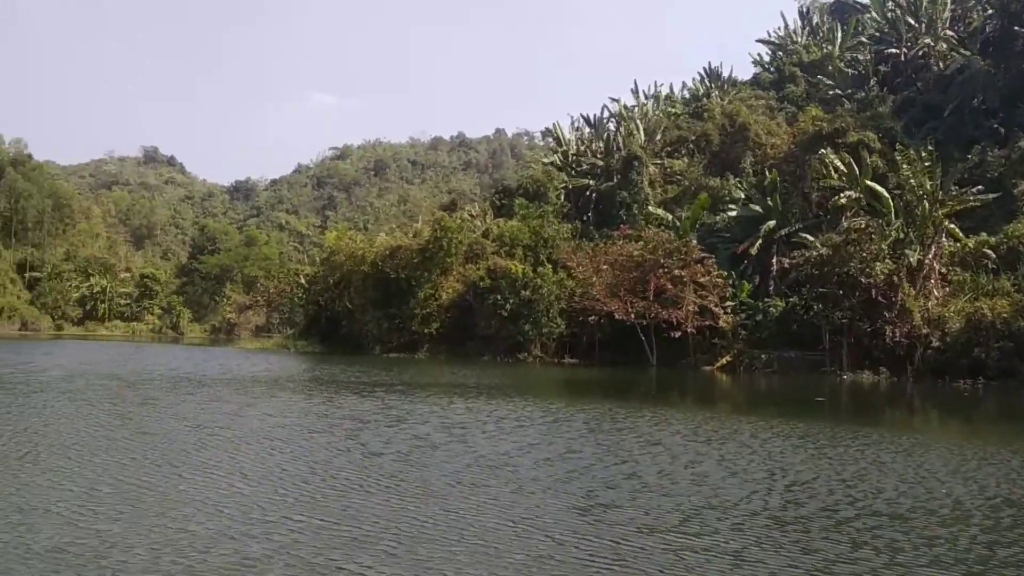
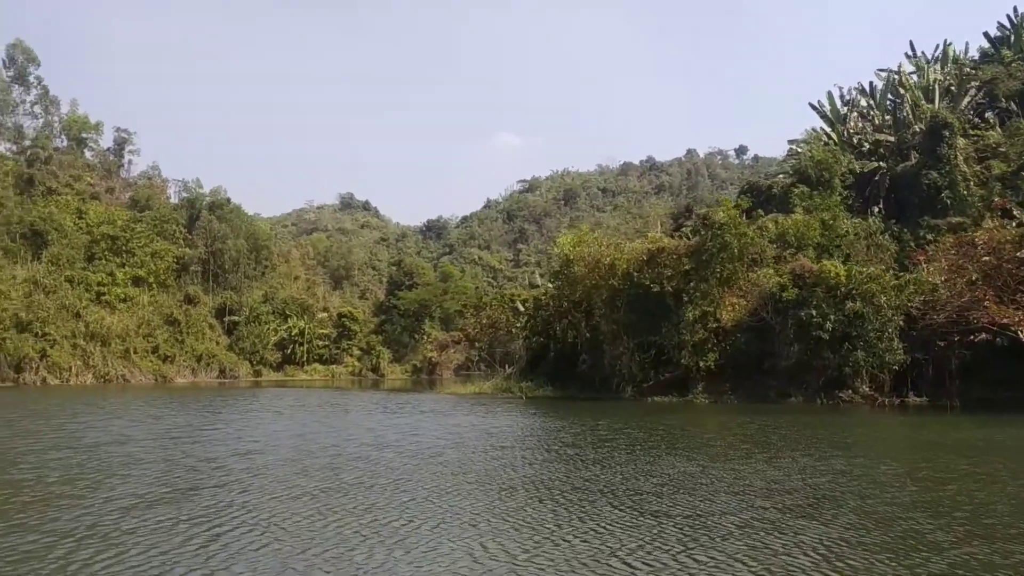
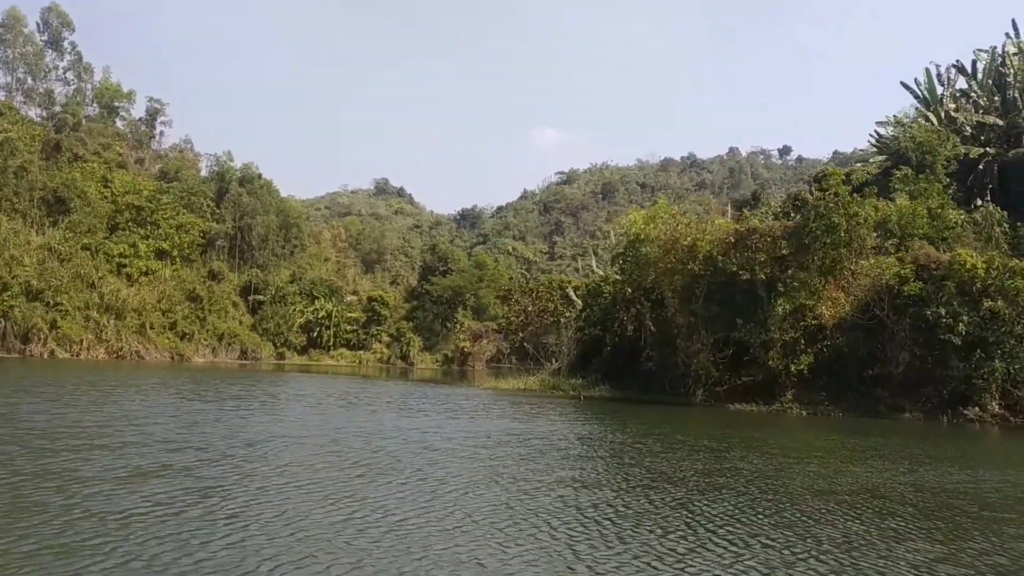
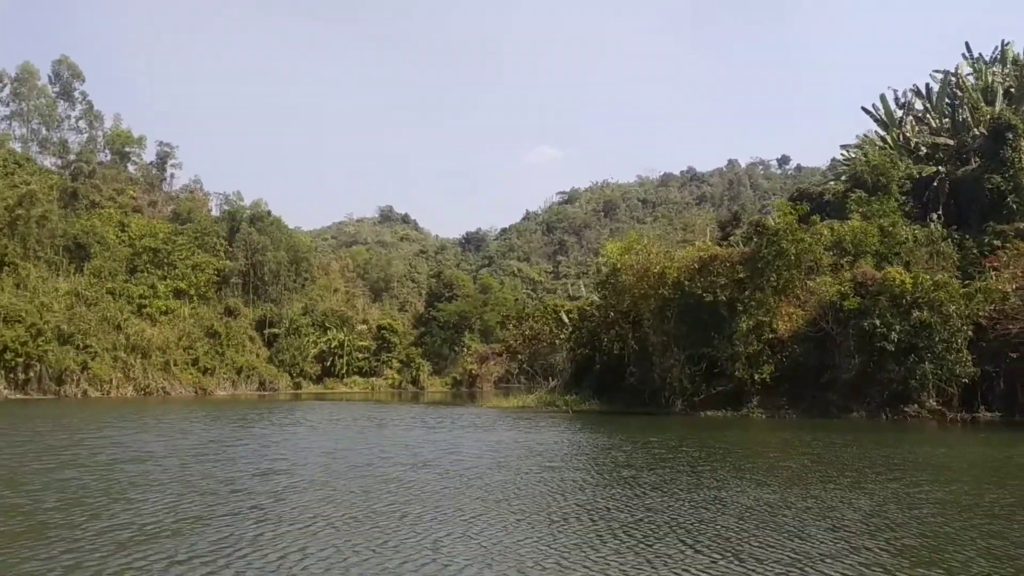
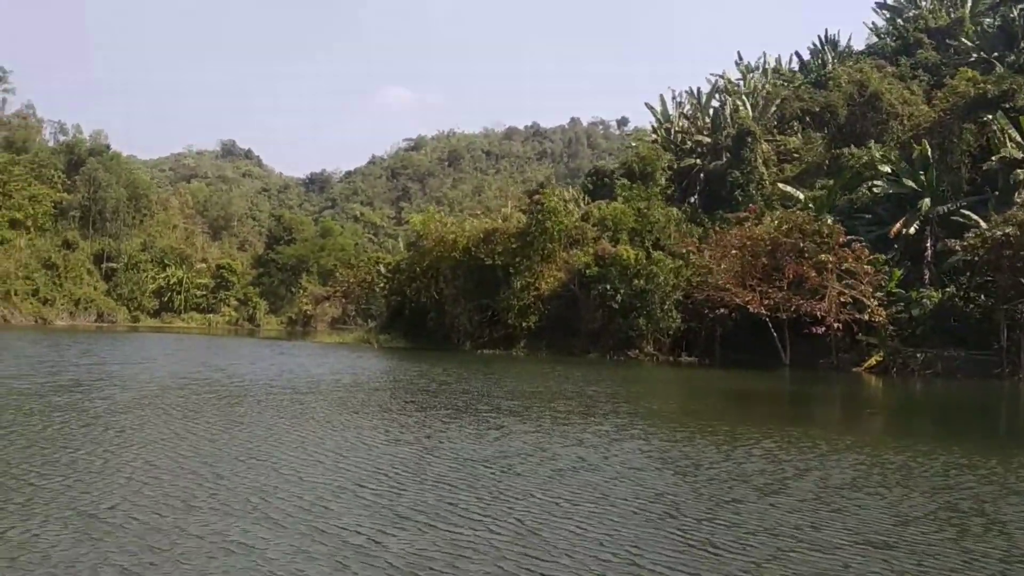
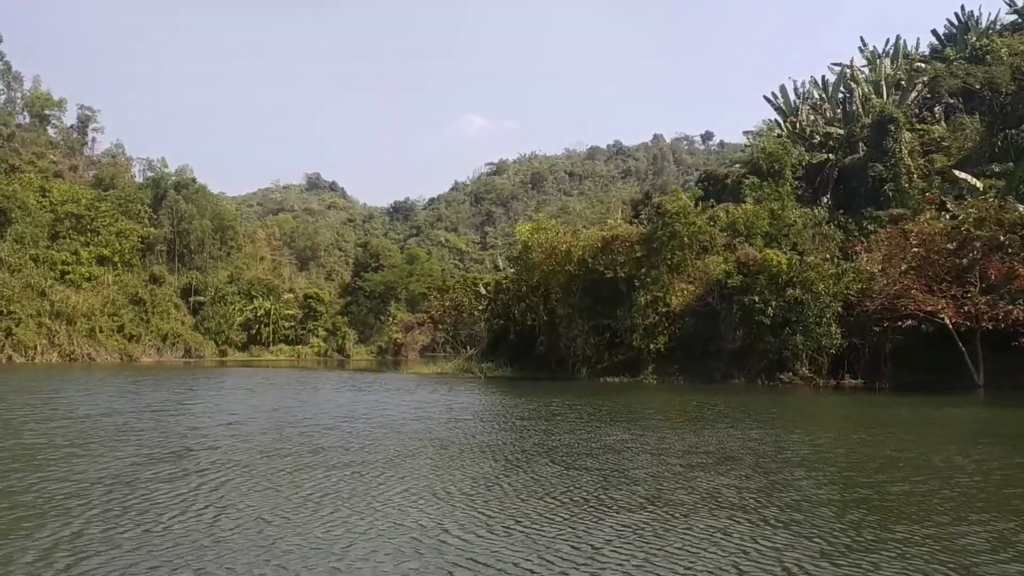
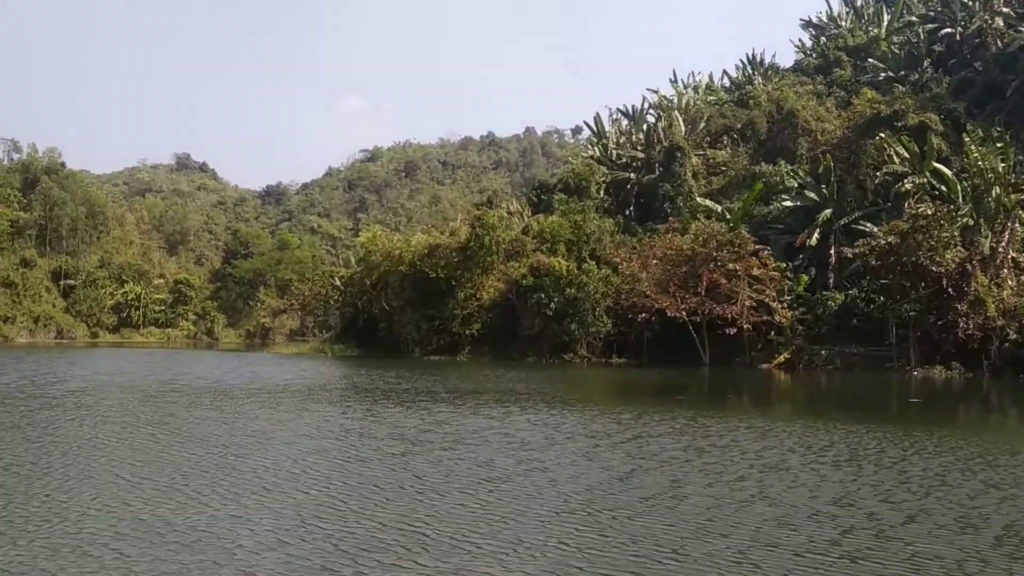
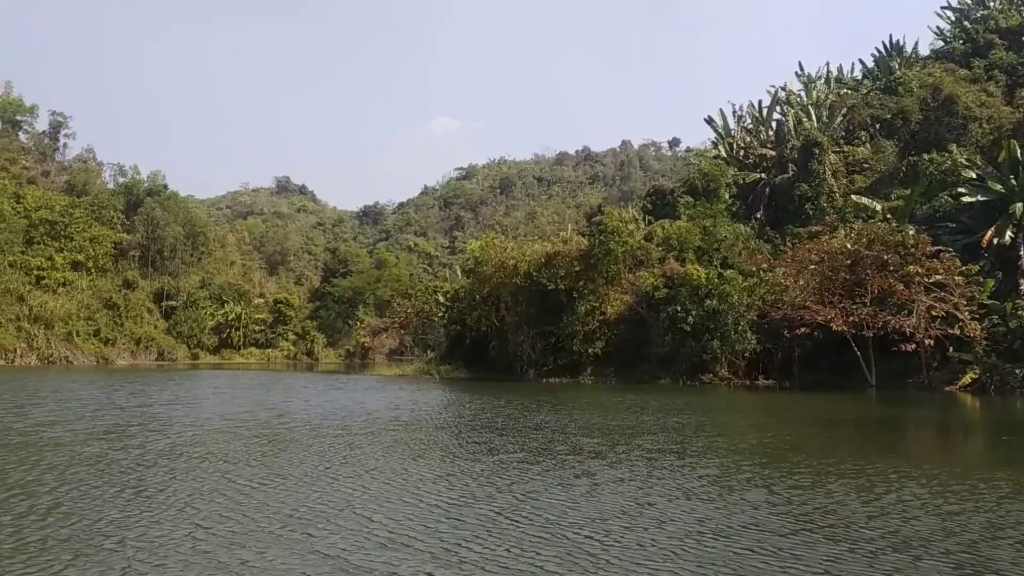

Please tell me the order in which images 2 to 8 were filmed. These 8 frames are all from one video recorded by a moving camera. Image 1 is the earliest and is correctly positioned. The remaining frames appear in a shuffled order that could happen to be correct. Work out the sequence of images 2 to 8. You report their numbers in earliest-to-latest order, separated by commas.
7, 5, 8, 6, 2, 4, 3
